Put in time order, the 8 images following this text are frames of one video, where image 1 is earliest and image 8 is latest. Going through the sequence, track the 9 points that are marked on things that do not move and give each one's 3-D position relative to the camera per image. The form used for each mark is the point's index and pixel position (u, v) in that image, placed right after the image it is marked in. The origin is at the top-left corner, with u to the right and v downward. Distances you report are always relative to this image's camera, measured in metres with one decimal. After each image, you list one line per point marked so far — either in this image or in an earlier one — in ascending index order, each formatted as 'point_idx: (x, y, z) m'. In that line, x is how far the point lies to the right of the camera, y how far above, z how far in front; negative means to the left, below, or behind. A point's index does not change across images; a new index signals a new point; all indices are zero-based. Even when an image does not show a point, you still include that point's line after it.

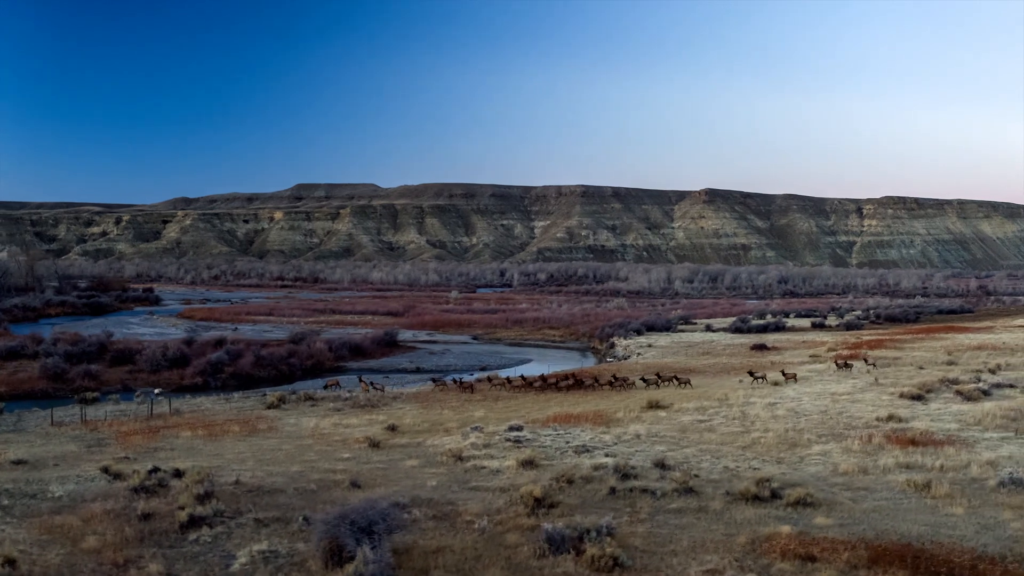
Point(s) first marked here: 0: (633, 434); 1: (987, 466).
0: (+3.2, -4.0, +19.5) m
1: (+10.1, -3.8, +15.1) m
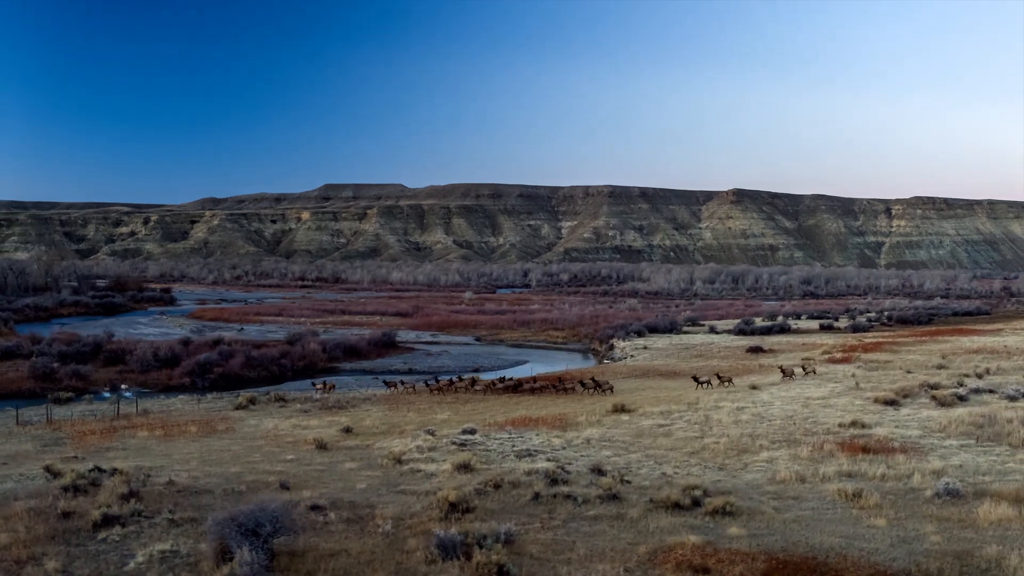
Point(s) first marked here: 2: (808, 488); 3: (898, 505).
0: (+1.9, -4.1, +19.4) m
1: (+8.7, -3.9, +14.7) m
2: (+5.8, -4.0, +14.1) m
3: (+7.0, -3.9, +12.9) m
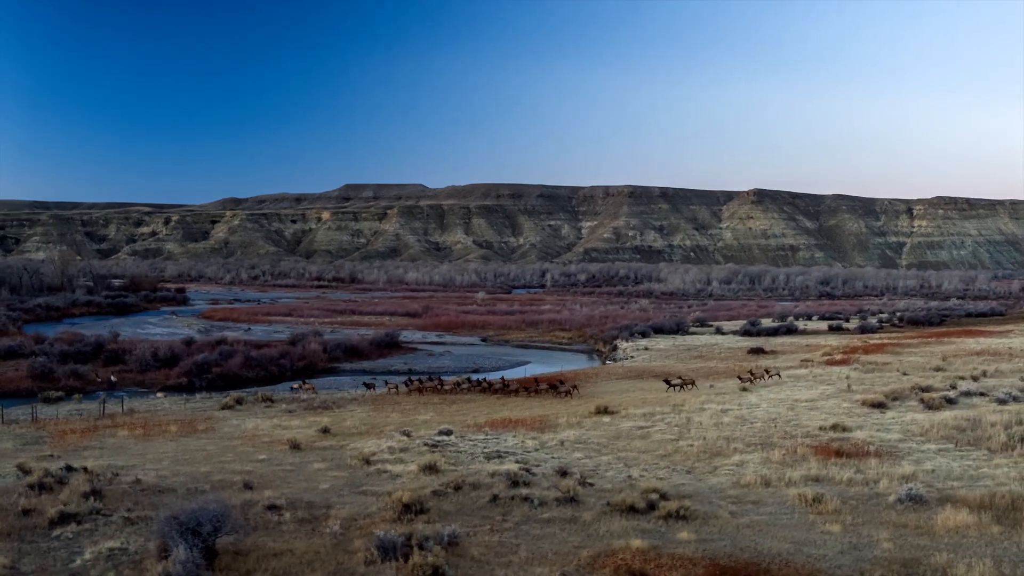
0: (+1.3, -4.1, +19.3) m
1: (+7.9, -3.9, +14.5) m
2: (+5.1, -4.0, +13.9) m
3: (+6.2, -4.0, +12.7) m
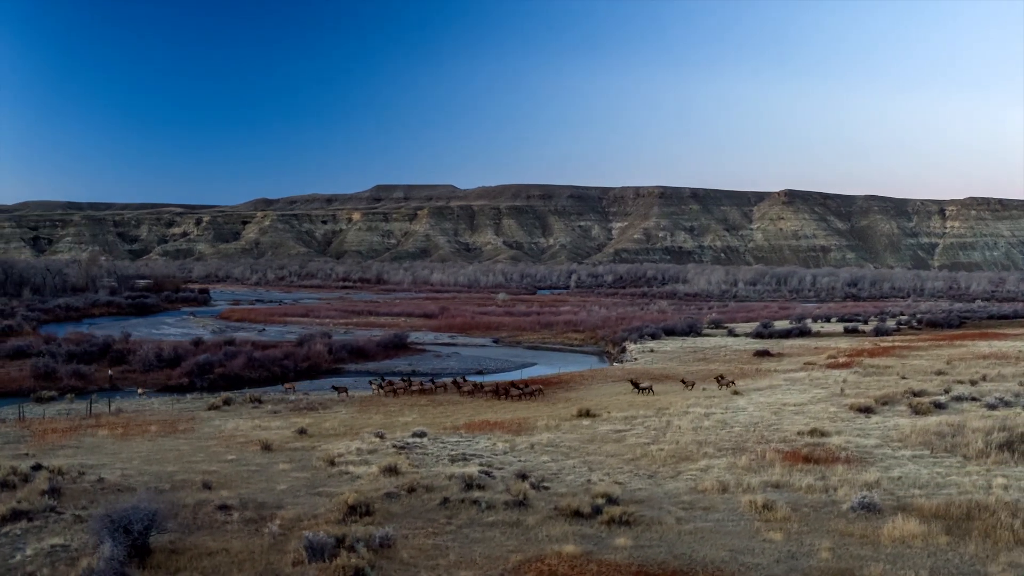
0: (+0.5, -4.2, +19.2) m
1: (+7.0, -4.0, +14.2) m
2: (+4.1, -4.1, +13.7) m
3: (+5.2, -4.0, +12.5) m
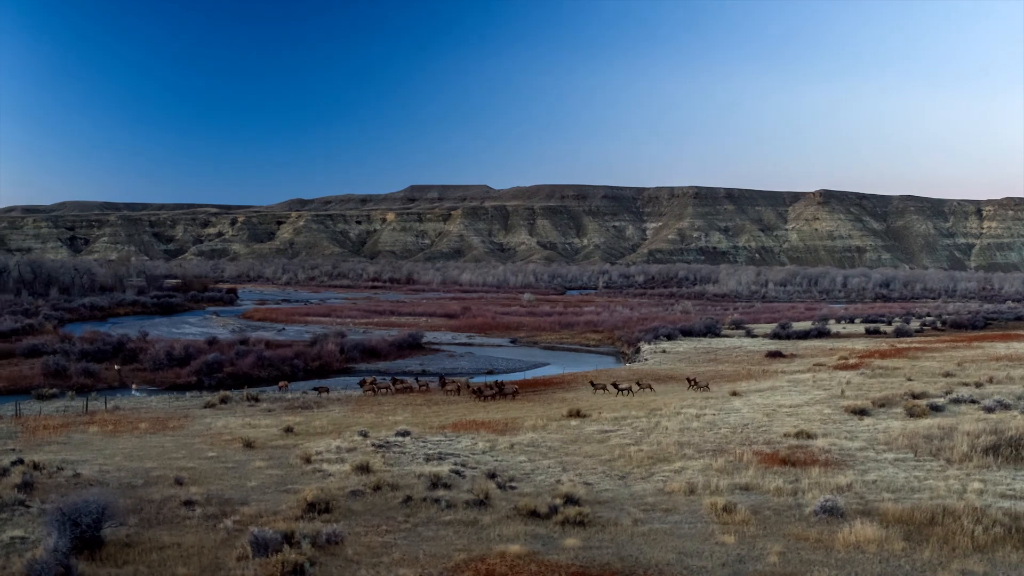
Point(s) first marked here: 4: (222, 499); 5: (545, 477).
0: (0.0, -4.2, +19.2) m
1: (+6.3, -4.0, +14.0) m
2: (+3.4, -4.1, +13.6) m
3: (+4.4, -4.0, +12.3) m
4: (-5.6, -4.0, +13.7) m
5: (+0.7, -4.2, +15.8) m
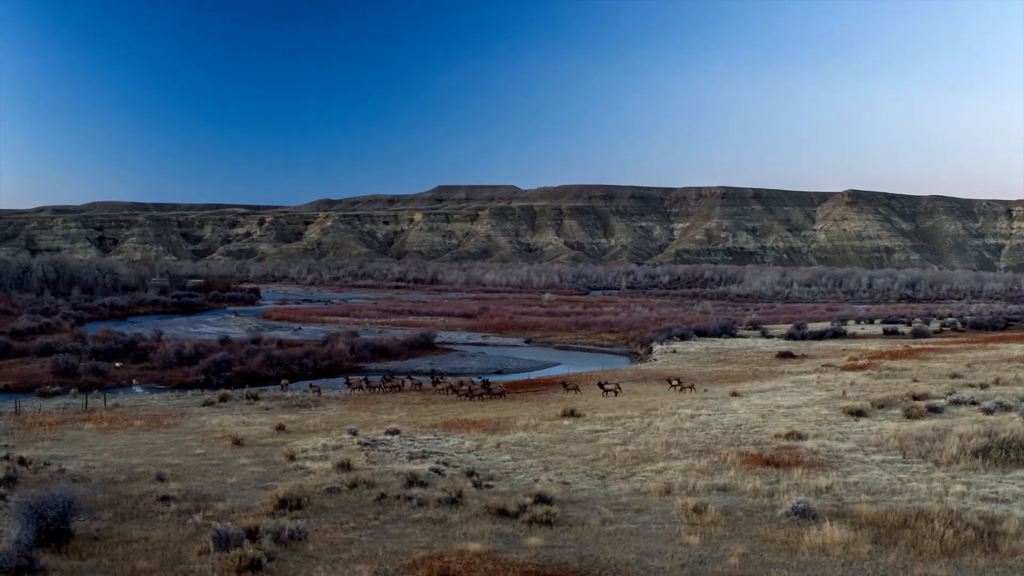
0: (-0.3, -4.2, +19.2) m
1: (+5.7, -3.9, +13.8) m
2: (+2.9, -4.0, +13.5) m
3: (+3.9, -4.0, +12.2) m
4: (-6.1, -4.0, +13.8) m
5: (+0.3, -4.1, +15.7) m
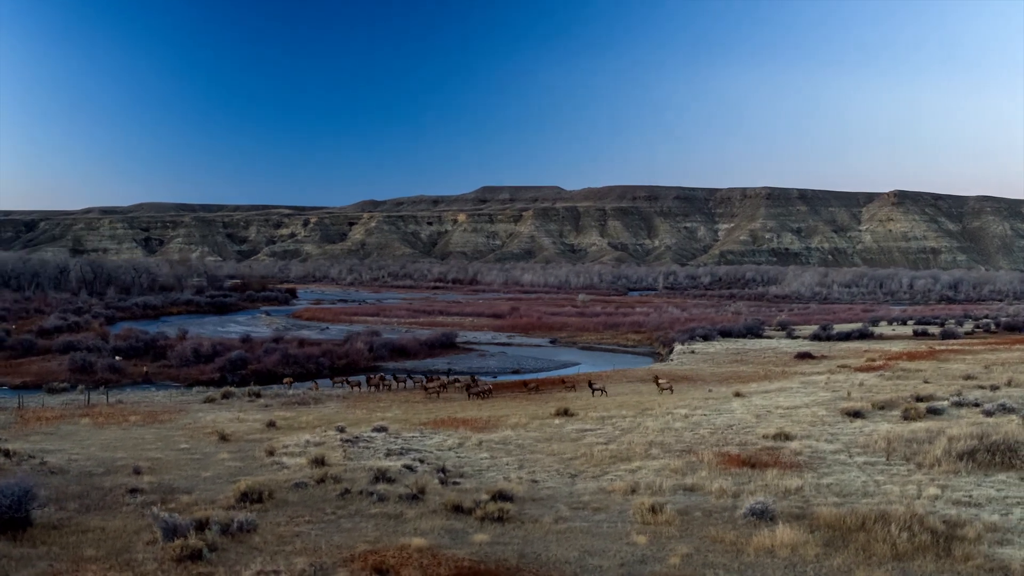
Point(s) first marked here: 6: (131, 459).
0: (-0.8, -4.1, +19.2) m
1: (+5.0, -3.9, +13.5) m
2: (+2.1, -4.0, +13.3) m
3: (+3.0, -3.9, +11.9) m
4: (-6.8, -4.0, +14.1) m
5: (-0.4, -4.1, +15.7) m
6: (-8.7, -3.9, +16.4) m
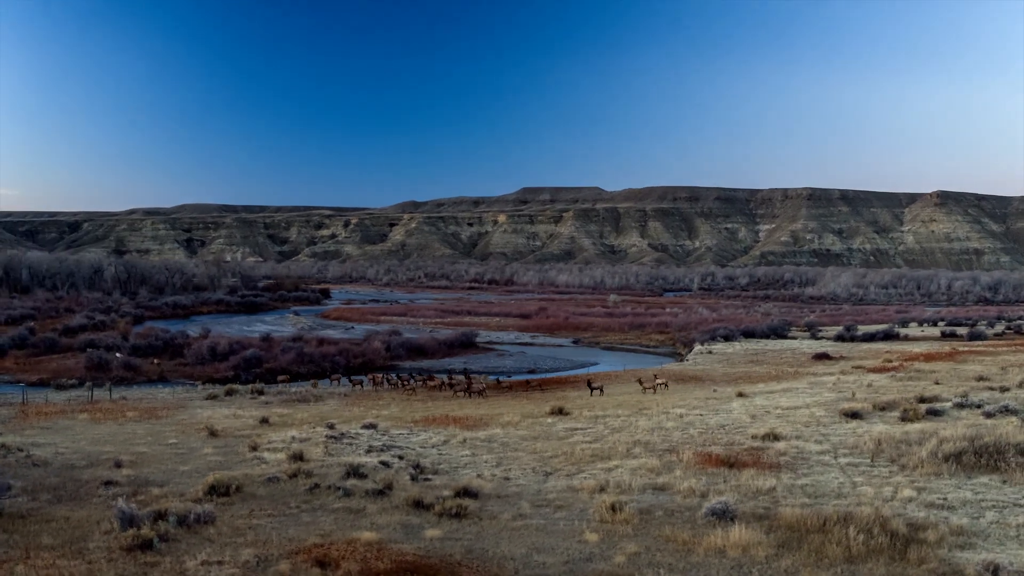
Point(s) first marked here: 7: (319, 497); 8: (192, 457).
0: (-1.2, -4.0, +19.2) m
1: (+4.3, -3.8, +13.2) m
2: (+1.4, -3.9, +13.1) m
3: (+2.3, -3.8, +11.8) m
4: (-7.4, -3.9, +14.4) m
5: (-0.9, -4.0, +15.7) m
6: (-9.2, -3.9, +16.8) m
7: (-3.7, -4.0, +13.4) m
8: (-7.4, -3.9, +16.6) m
